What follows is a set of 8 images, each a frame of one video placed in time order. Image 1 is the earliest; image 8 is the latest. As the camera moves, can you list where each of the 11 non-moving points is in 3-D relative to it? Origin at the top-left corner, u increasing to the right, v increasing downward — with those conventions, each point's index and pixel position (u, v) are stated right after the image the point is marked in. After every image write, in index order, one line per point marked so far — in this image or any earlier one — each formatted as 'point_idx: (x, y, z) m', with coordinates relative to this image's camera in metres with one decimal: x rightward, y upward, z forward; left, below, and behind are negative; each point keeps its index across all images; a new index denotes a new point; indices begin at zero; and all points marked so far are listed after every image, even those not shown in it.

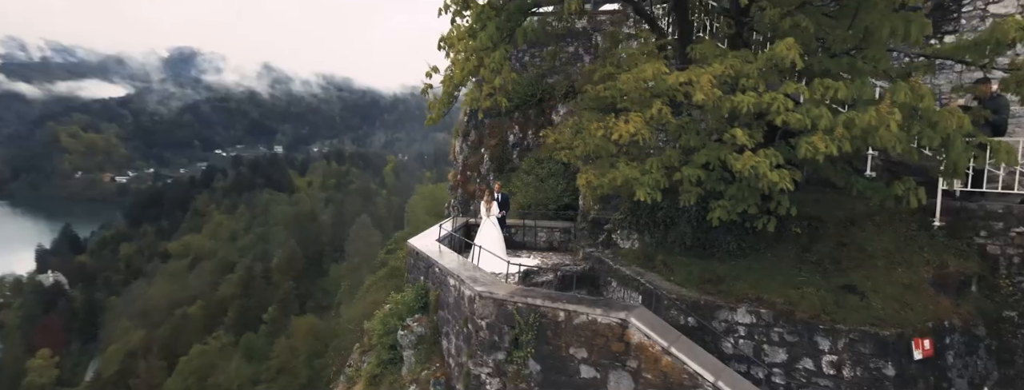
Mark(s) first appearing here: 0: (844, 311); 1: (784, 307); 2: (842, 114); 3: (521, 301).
0: (+2.7, -1.0, +4.5) m
1: (+2.3, -0.9, +4.7) m
2: (+2.0, +0.5, +3.4) m
3: (+0.1, -0.9, +4.8) m
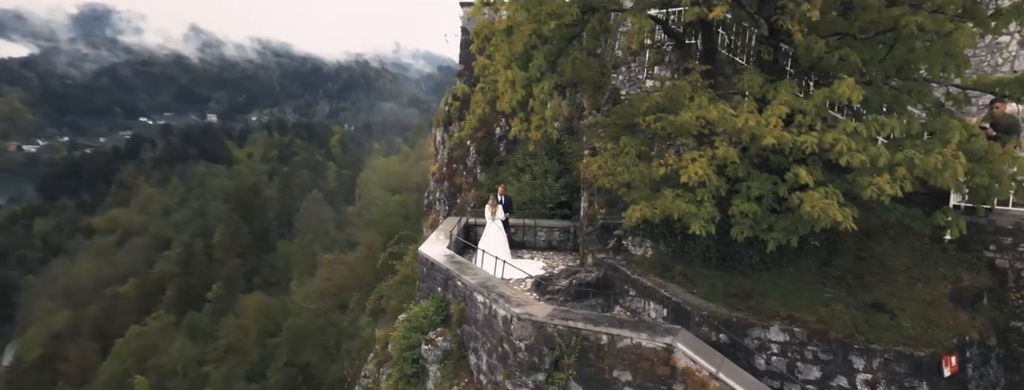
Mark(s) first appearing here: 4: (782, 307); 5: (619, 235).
0: (+3.1, -1.2, +4.7) m
1: (+2.6, -1.1, +4.8) m
2: (+2.4, +0.3, +3.5) m
3: (+0.4, -1.1, +4.8) m
4: (+2.4, -1.0, +5.1) m
5: (+1.5, -0.6, +7.8) m
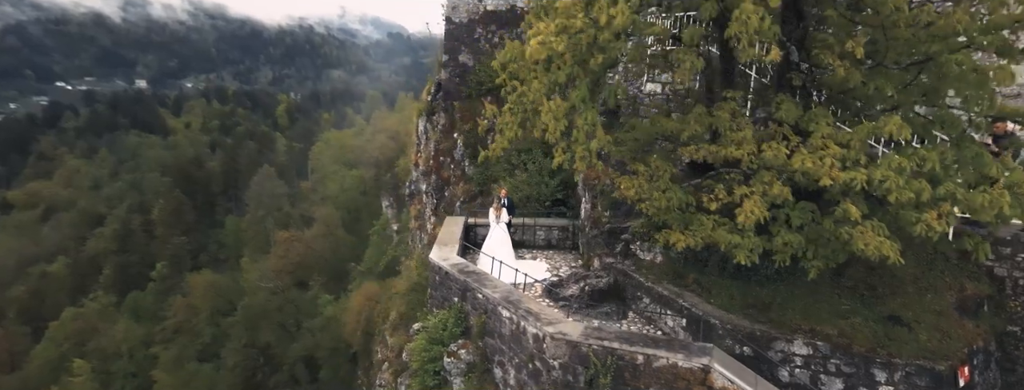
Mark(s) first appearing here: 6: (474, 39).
0: (+3.4, -1.3, +4.9) m
1: (+2.9, -1.3, +5.0) m
2: (+2.8, +0.1, +3.6) m
3: (+0.7, -1.3, +4.9) m
4: (+2.7, -1.2, +5.3) m
5: (+1.6, -0.6, +7.9) m
6: (-1.1, +4.3, +15.5) m
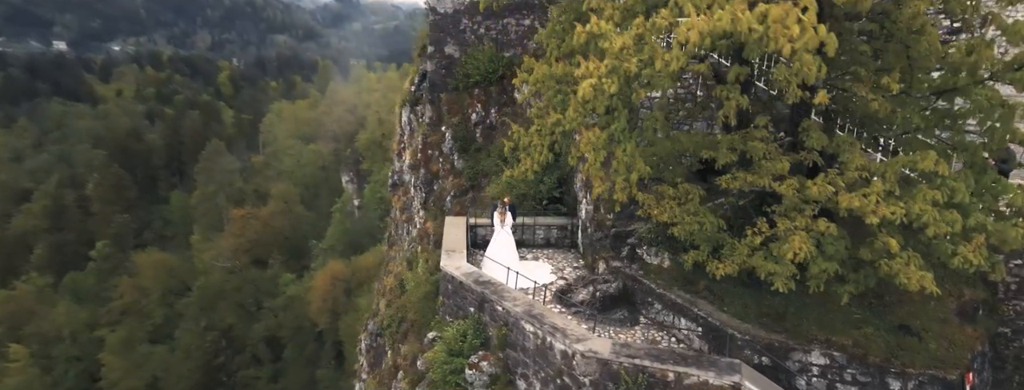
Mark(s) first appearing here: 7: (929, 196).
0: (+3.7, -1.5, +5.2) m
1: (+3.2, -1.5, +5.3) m
2: (+3.1, -0.2, +3.8) m
3: (+1.0, -1.5, +5.0) m
4: (+3.0, -1.3, +5.5) m
5: (+1.7, -0.7, +8.1) m
6: (-1.4, +4.5, +15.3) m
7: (+2.7, 0.0, +3.6) m
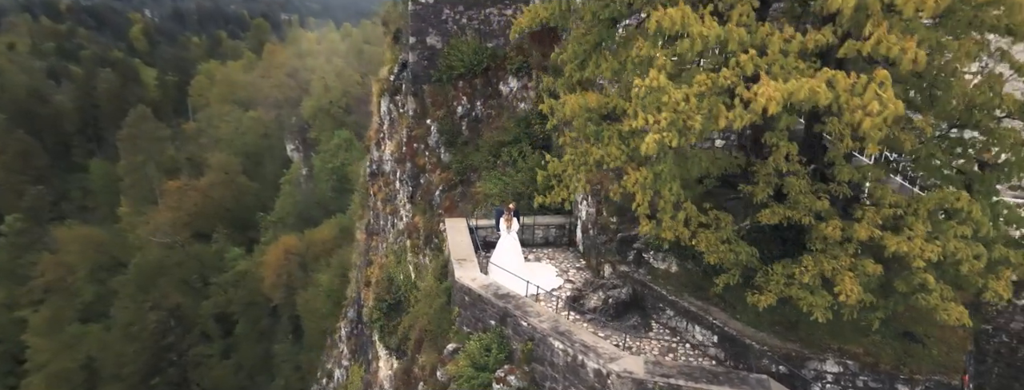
0: (+4.0, -1.7, +5.7) m
1: (+3.6, -1.6, +5.7) m
2: (+3.5, -0.4, +4.2) m
3: (+1.4, -1.7, +5.3) m
4: (+3.3, -1.5, +5.9) m
5: (+1.9, -0.8, +8.3) m
6: (-1.9, +4.7, +15.1) m
7: (+3.1, -0.2, +3.9) m
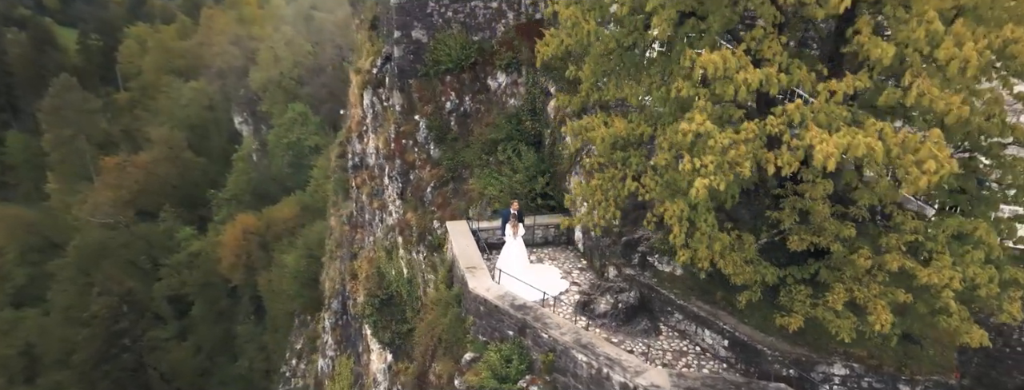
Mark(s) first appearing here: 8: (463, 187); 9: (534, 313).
0: (+4.3, -1.8, +6.1) m
1: (+3.9, -1.8, +6.1) m
2: (+3.9, -0.6, +4.5) m
3: (+1.7, -1.9, +5.6) m
4: (+3.6, -1.6, +6.3) m
5: (+2.0, -0.9, +8.6) m
6: (-2.2, +4.8, +14.9) m
7: (+3.5, -0.5, +4.2) m
8: (-1.2, +0.2, +13.7) m
9: (+0.3, -1.5, +7.1) m
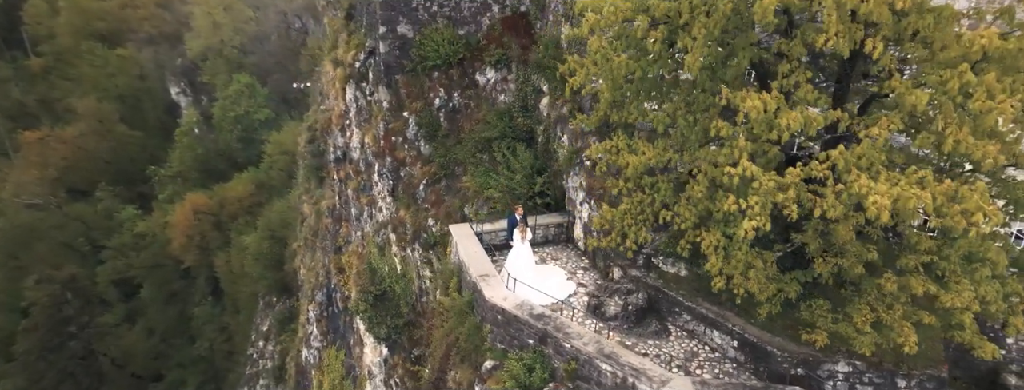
0: (+4.6, -1.9, +6.6) m
1: (+4.2, -1.9, +6.6) m
2: (+4.3, -0.8, +5.0) m
3: (+2.1, -2.1, +5.9) m
4: (+3.9, -1.8, +6.7) m
5: (+2.2, -0.9, +8.9) m
6: (-2.6, +4.8, +14.7) m
7: (+3.9, -0.7, +4.7) m
8: (-1.4, +0.3, +13.8) m
9: (+0.5, -1.6, +7.3) m
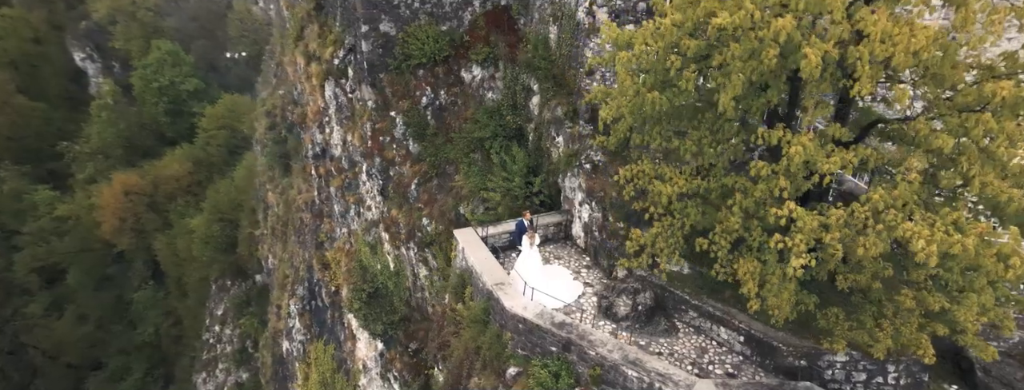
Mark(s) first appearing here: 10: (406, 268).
0: (+5.0, -2.0, +7.3) m
1: (+4.6, -2.0, +7.3) m
2: (+4.7, -1.0, +5.6) m
3: (+2.5, -2.3, +6.5) m
4: (+4.3, -1.9, +7.4) m
5: (+2.3, -1.0, +9.4) m
6: (-3.0, +4.8, +14.6) m
7: (+4.3, -0.9, +5.3) m
8: (-1.5, +0.3, +14.0) m
9: (+0.9, -1.8, +7.8) m
10: (-2.7, -1.9, +14.5) m
